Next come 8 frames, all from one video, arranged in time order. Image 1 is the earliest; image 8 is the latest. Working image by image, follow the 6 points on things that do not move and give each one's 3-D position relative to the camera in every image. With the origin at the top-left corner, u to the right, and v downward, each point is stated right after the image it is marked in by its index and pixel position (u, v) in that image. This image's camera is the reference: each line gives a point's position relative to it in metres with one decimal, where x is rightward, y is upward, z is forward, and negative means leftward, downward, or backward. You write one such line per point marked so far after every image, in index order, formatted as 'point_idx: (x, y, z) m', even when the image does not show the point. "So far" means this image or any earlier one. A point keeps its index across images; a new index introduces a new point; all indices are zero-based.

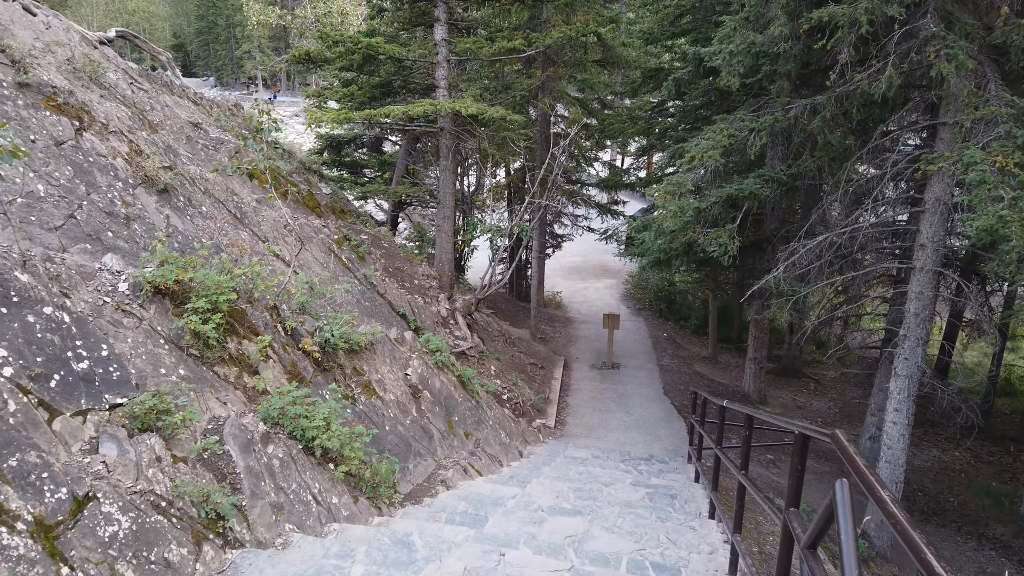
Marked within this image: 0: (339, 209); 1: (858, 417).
0: (-2.5, +1.1, +10.8) m
1: (+6.6, -2.5, +14.3) m
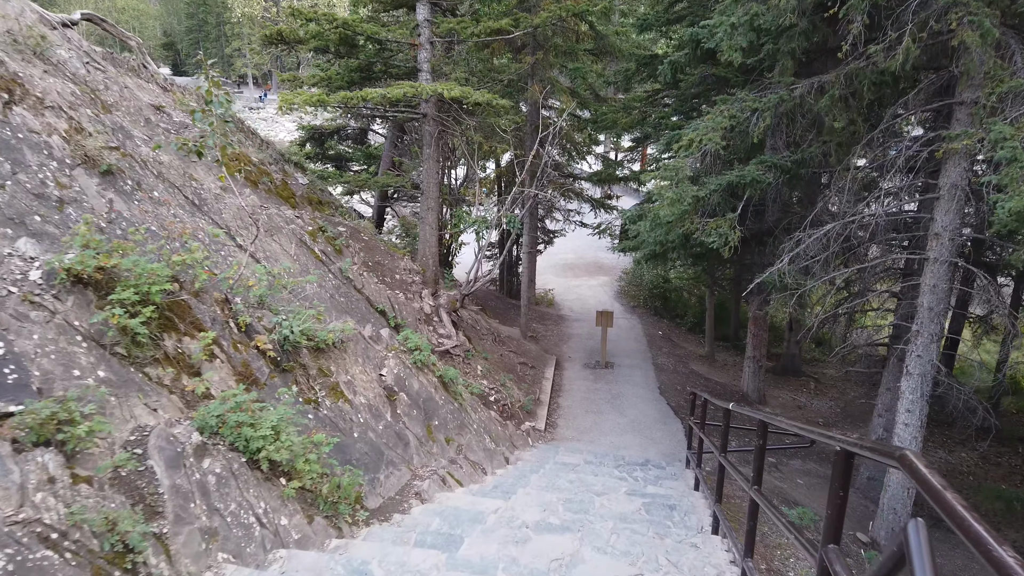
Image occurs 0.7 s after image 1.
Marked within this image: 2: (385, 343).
0: (-2.7, +1.2, +10.2) m
1: (+6.4, -2.4, +13.7) m
2: (-1.2, -0.5, +7.0) m
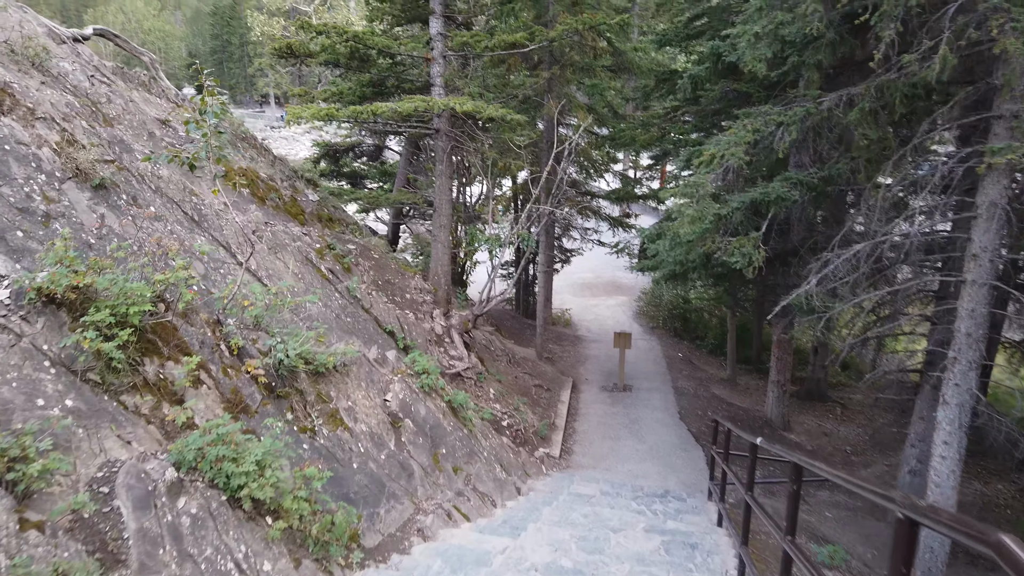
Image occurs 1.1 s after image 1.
0: (-2.5, +0.9, +9.9) m
1: (+6.7, -2.8, +13.2) m
2: (-1.1, -0.7, +6.7) m
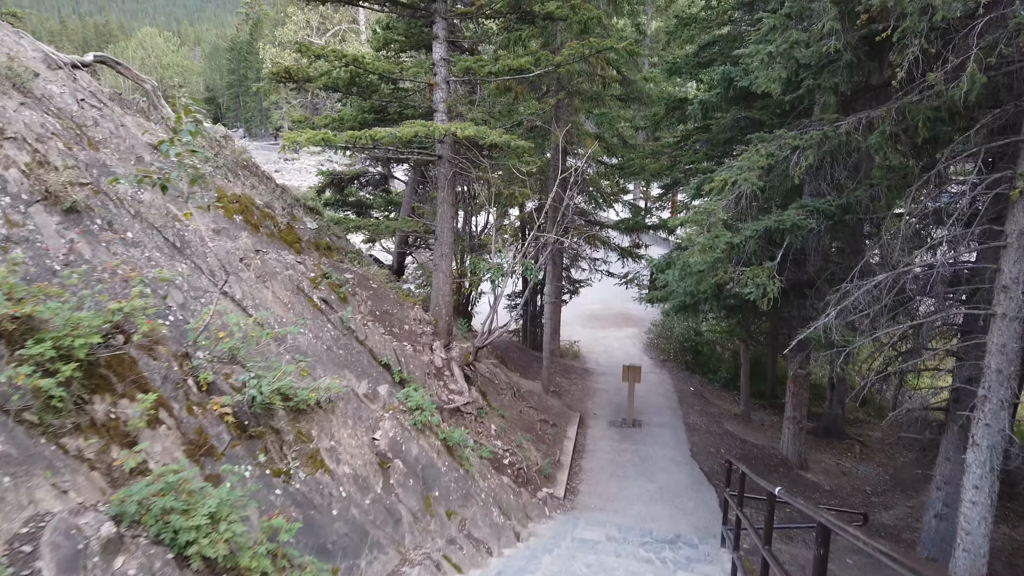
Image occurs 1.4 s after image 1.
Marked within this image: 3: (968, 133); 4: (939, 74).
0: (-2.4, +0.6, +9.6) m
1: (+6.7, -3.4, +12.6) m
2: (-1.1, -1.0, +6.3) m
3: (+4.1, +1.4, +6.8) m
4: (+3.2, +1.6, +5.6) m
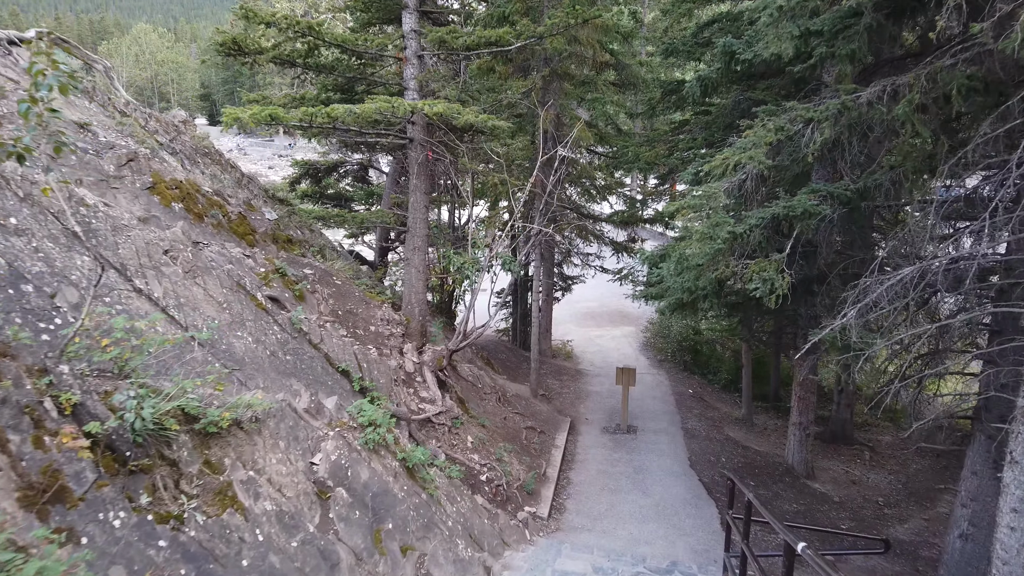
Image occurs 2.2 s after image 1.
0: (-2.6, +0.6, +8.7) m
1: (+6.5, -3.3, +11.7) m
2: (-1.3, -0.9, +5.4) m
3: (+3.9, +1.5, +5.9) m
4: (+2.9, +1.6, +4.7) m
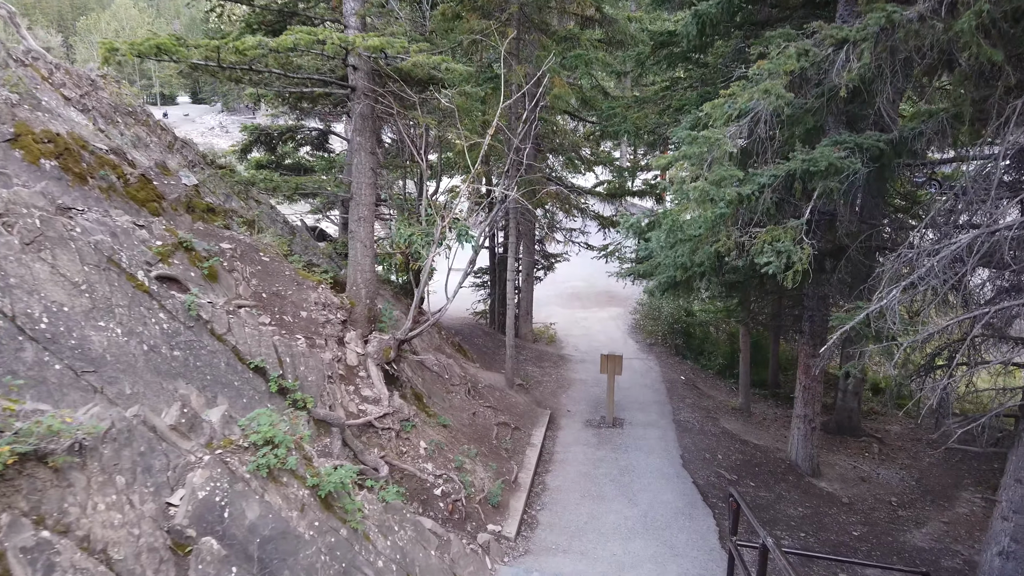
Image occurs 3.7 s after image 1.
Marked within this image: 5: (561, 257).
0: (-3.0, +0.8, +7.4) m
1: (+6.1, -2.9, +10.6) m
2: (-1.7, -0.8, +4.1) m
3: (+3.5, +1.6, +4.6) m
4: (+2.6, +1.8, +3.3) m
5: (+1.0, +0.7, +15.7) m
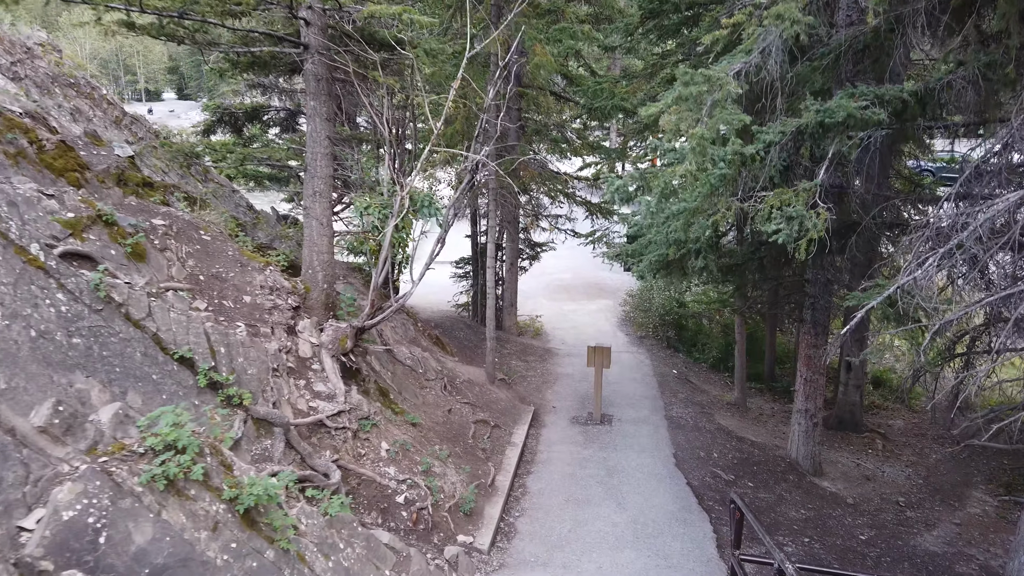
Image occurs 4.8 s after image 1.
0: (-3.3, +0.9, +6.6) m
1: (+5.9, -2.7, +9.9) m
2: (-1.8, -0.7, +3.3) m
3: (+3.3, +1.8, +3.8) m
4: (+2.4, +1.9, +2.6) m
5: (+0.7, +0.8, +14.9) m
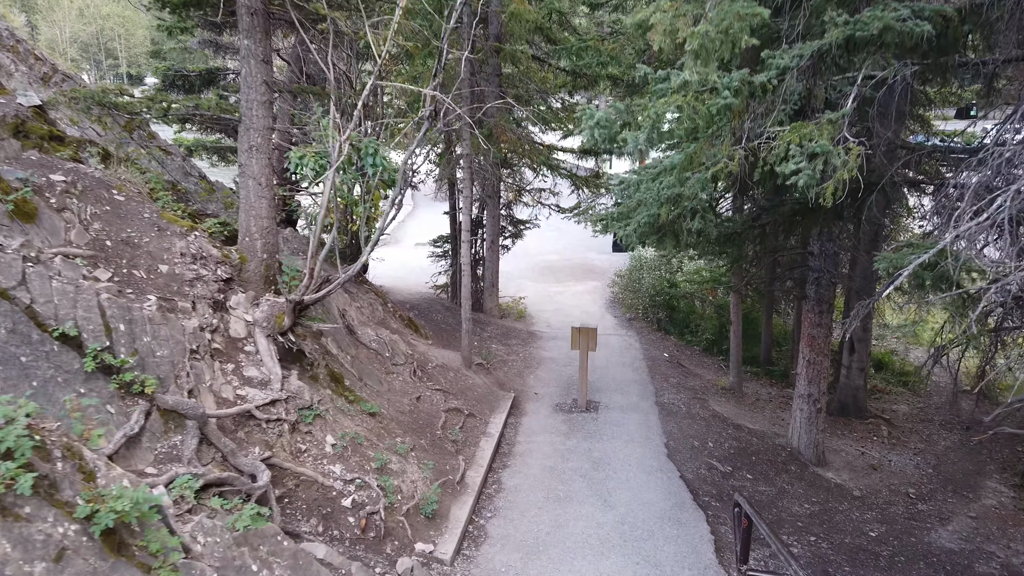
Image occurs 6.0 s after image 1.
0: (-3.5, +1.2, +5.6) m
1: (+5.6, -2.4, +9.1) m
2: (-2.0, -0.5, +2.4) m
3: (+3.1, +2.0, +3.0) m
4: (+2.2, +2.1, +1.7) m
5: (+0.3, +1.2, +14.1) m
